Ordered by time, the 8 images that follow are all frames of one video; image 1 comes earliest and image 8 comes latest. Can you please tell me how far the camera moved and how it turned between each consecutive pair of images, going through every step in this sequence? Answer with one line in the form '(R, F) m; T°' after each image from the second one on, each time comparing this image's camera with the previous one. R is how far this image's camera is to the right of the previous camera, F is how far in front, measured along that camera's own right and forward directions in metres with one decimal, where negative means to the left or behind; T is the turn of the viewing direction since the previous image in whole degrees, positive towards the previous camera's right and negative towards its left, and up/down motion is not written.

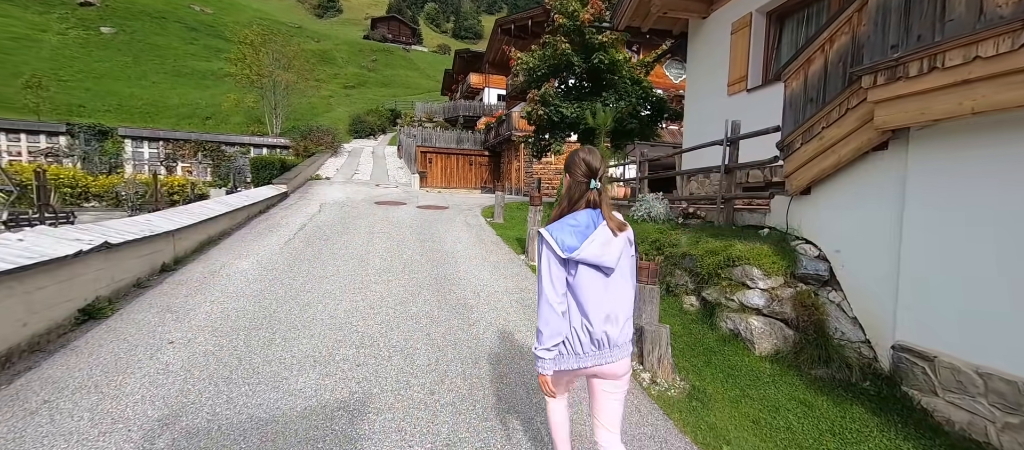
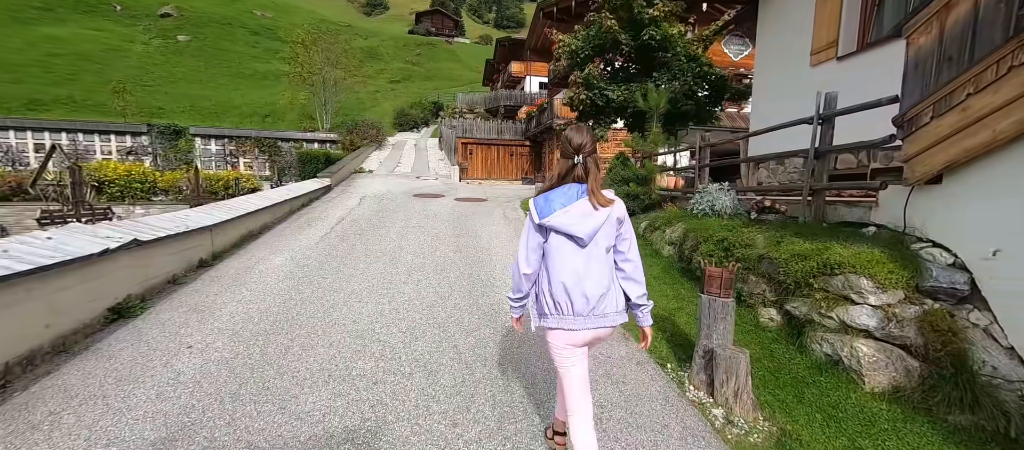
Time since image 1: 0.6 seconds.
(0.0, +0.5) m; -6°
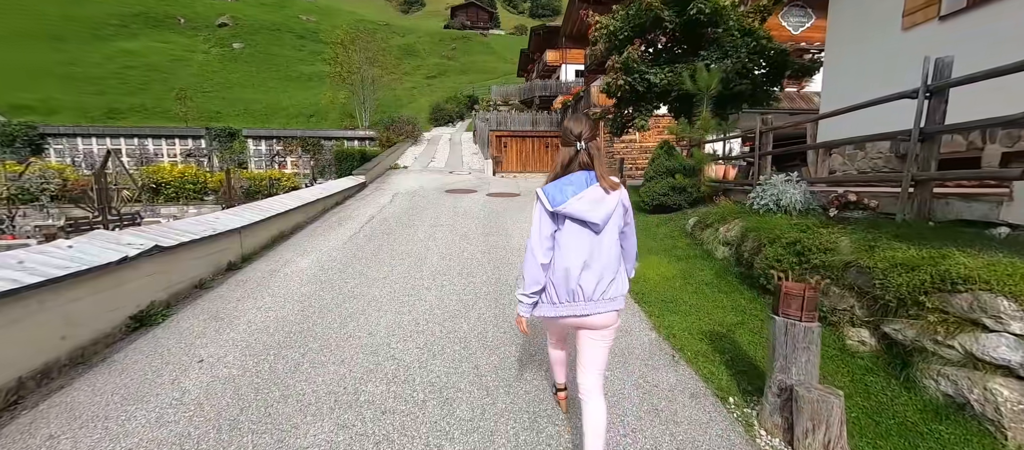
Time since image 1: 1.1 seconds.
(+0.1, +0.5) m; -5°
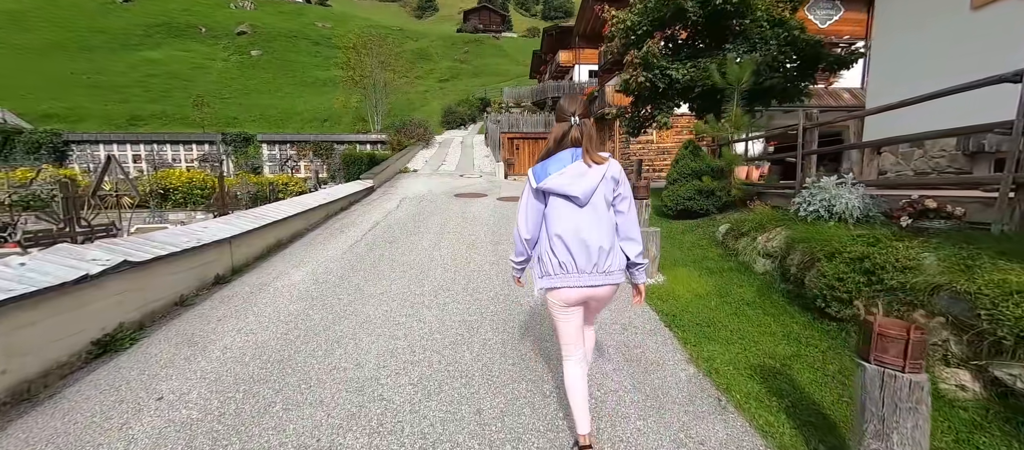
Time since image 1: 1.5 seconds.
(0.0, +0.5) m; -2°
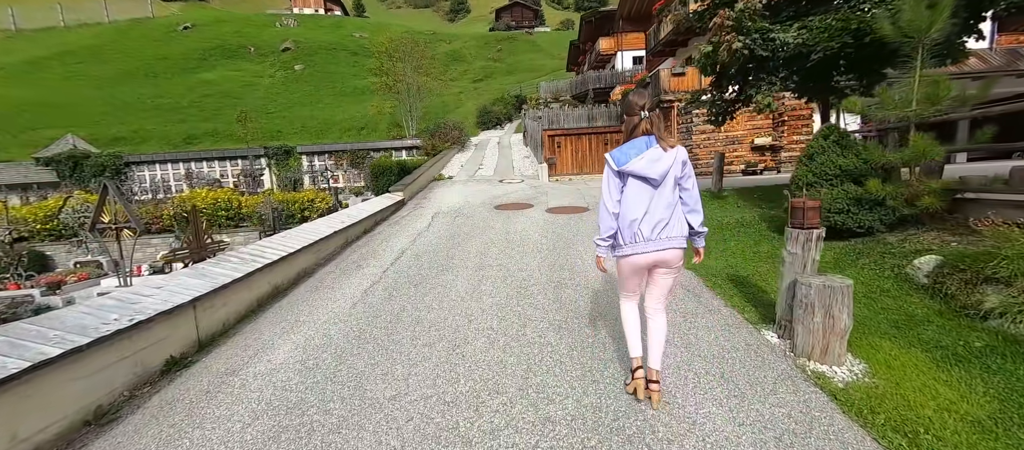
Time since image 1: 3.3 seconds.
(-0.3, +1.8) m; -5°
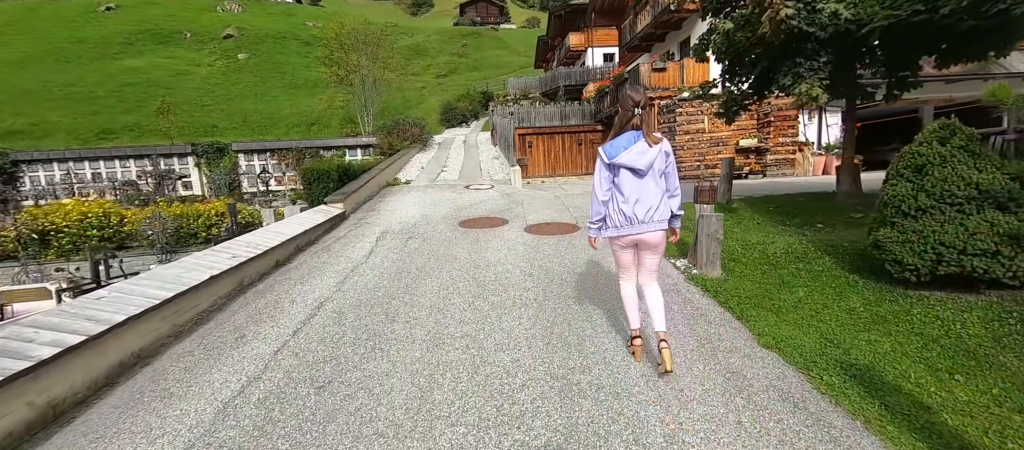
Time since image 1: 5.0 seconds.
(0.0, +1.9) m; +5°
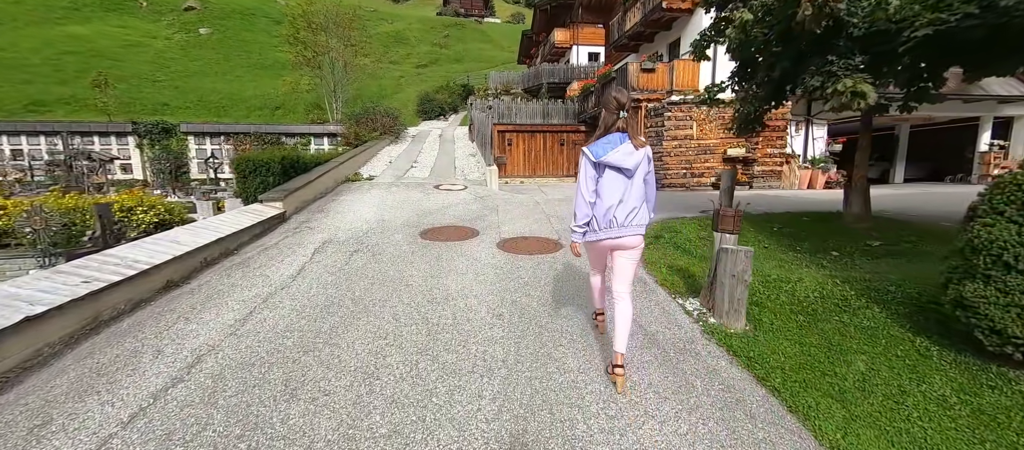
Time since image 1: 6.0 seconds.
(+0.1, +1.1) m; +3°
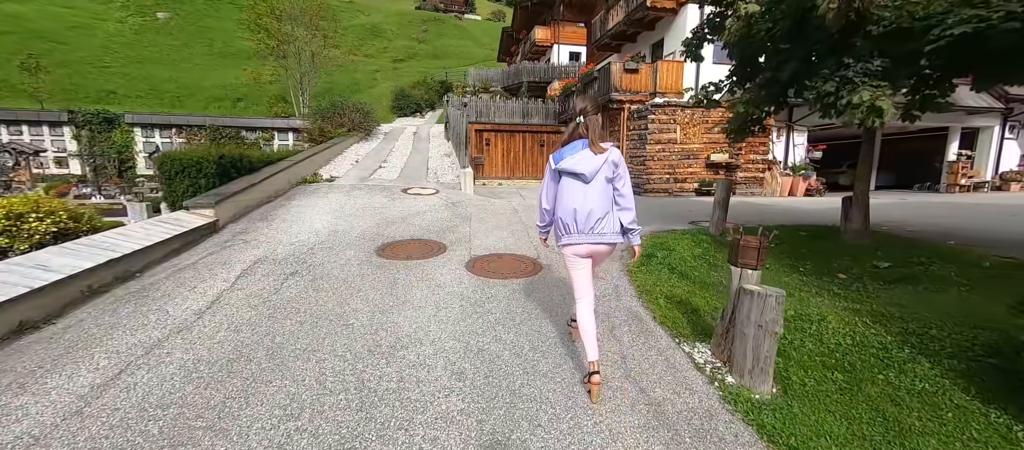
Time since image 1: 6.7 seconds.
(+0.1, +0.8) m; +3°
